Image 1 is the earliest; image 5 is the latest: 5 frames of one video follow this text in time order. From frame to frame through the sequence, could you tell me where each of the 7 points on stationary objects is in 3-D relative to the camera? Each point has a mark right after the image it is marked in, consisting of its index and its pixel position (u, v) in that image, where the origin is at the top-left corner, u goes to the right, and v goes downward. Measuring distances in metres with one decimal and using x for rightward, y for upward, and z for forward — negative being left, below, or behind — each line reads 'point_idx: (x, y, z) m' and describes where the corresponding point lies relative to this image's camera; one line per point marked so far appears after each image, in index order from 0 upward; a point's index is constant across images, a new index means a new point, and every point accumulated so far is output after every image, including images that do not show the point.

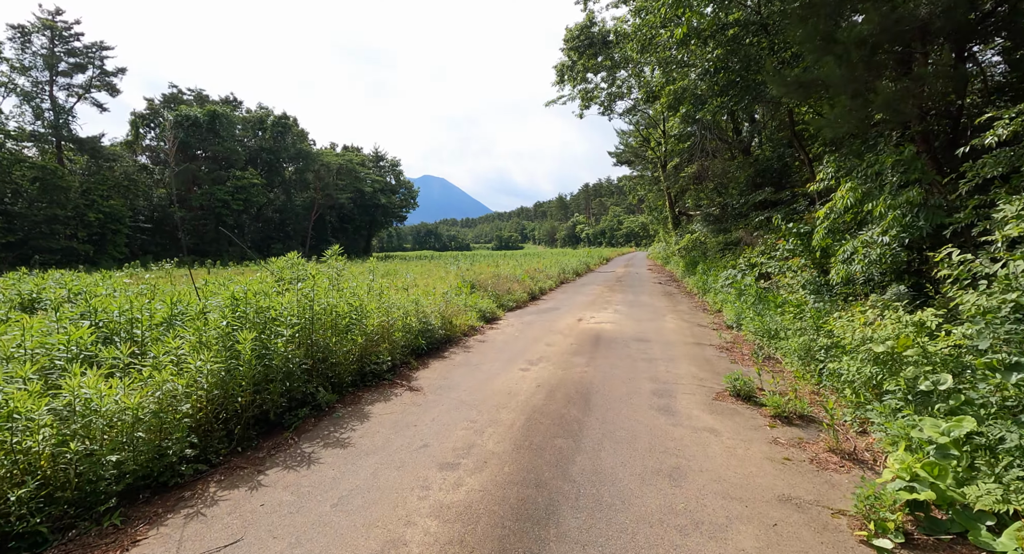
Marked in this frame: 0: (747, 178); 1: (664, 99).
0: (+8.0, +3.4, +17.5) m
1: (+4.4, +5.2, +14.9) m
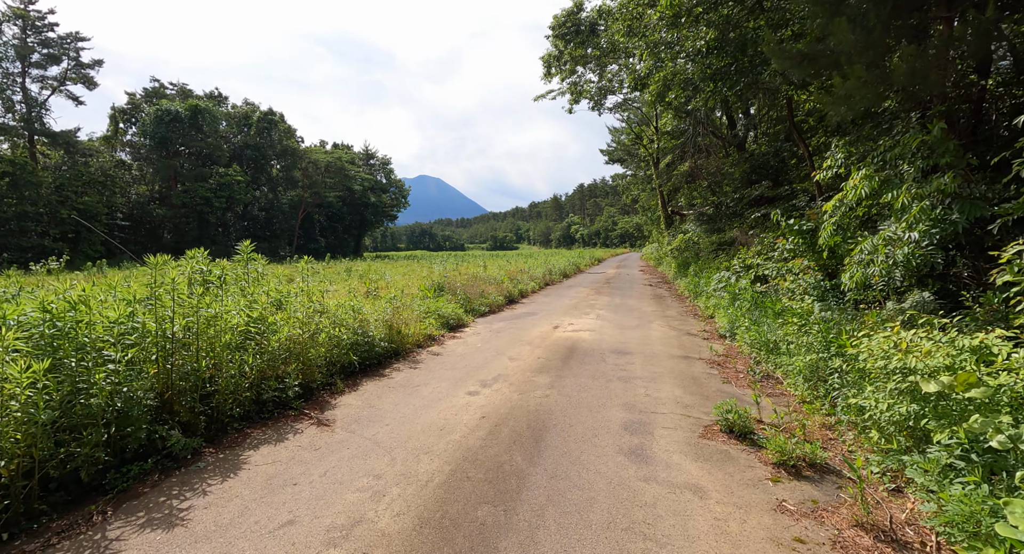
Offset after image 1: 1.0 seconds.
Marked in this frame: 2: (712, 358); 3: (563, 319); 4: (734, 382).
0: (+7.4, +3.3, +16.4) m
1: (+3.8, +5.1, +13.8) m
2: (+2.9, -1.2, +7.5) m
3: (+1.1, -0.9, +11.0) m
4: (+2.7, -1.3, +6.2) m
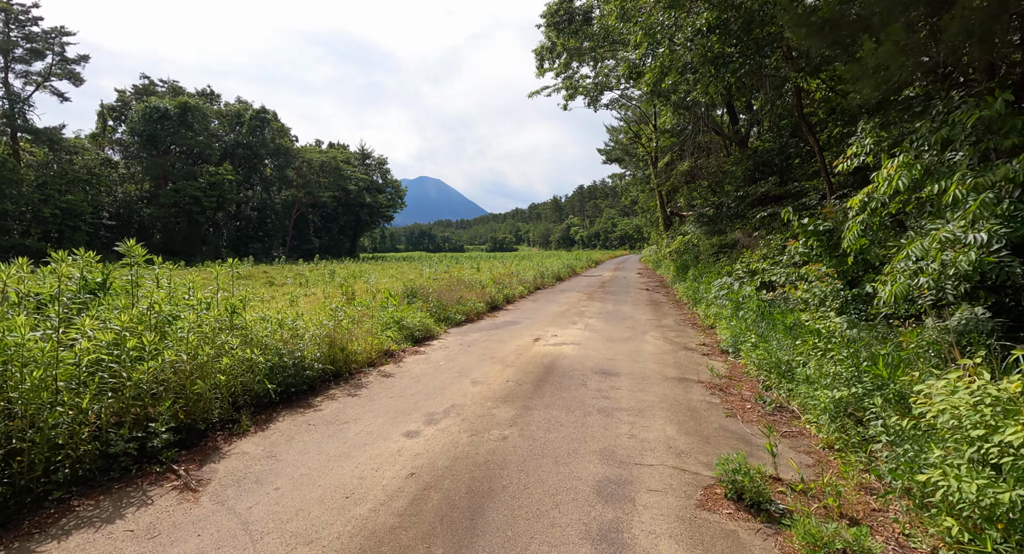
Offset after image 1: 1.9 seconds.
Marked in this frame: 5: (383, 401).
0: (+6.9, +3.1, +15.3) m
1: (+3.4, +5.0, +12.7) m
2: (+2.5, -1.3, +6.4) m
3: (+0.7, -1.0, +9.9) m
4: (+2.2, -1.4, +5.1) m
5: (-1.3, -1.3, +5.1) m
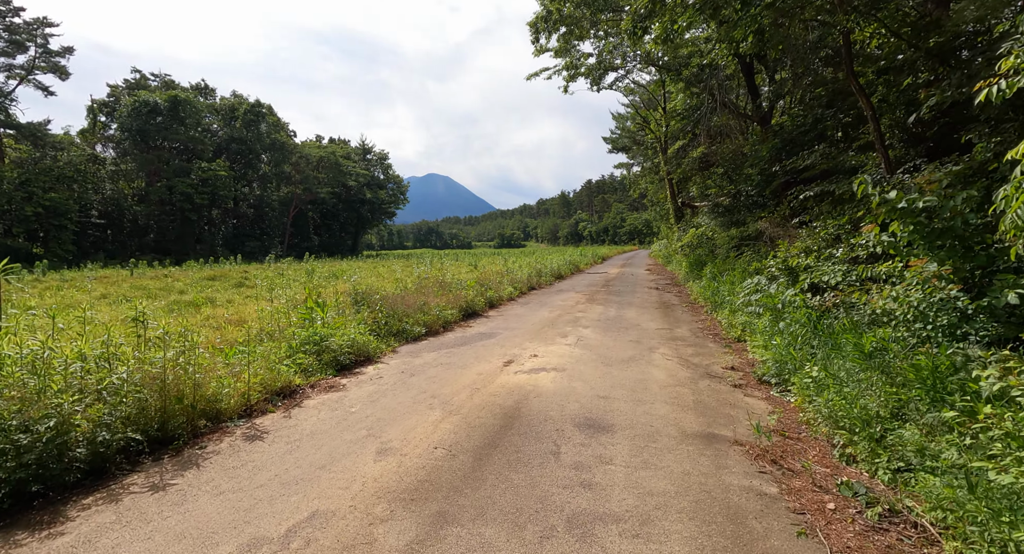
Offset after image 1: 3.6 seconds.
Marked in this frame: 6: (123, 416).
0: (+6.6, +3.2, +13.0) m
1: (+2.9, +5.0, +10.4) m
2: (+2.0, -1.3, +4.2) m
3: (+0.2, -1.0, +7.7) m
4: (+1.7, -1.4, +2.8) m
5: (-1.8, -1.3, +3.0) m
6: (-2.6, -1.0, +3.5) m
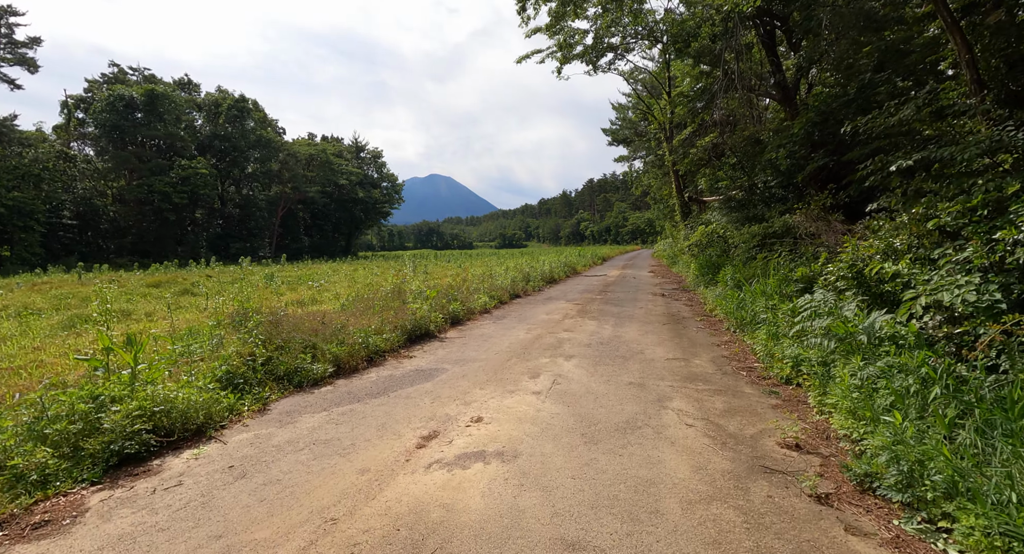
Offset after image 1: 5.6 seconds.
0: (+6.0, +3.1, +10.4) m
1: (+2.3, +4.9, +7.8) m
2: (+1.4, -1.5, +1.6) m
3: (-0.4, -1.2, +5.1) m
4: (+1.1, -1.6, +0.2) m
5: (-2.5, -1.5, +0.4) m
6: (-3.3, -1.1, +0.9) m
